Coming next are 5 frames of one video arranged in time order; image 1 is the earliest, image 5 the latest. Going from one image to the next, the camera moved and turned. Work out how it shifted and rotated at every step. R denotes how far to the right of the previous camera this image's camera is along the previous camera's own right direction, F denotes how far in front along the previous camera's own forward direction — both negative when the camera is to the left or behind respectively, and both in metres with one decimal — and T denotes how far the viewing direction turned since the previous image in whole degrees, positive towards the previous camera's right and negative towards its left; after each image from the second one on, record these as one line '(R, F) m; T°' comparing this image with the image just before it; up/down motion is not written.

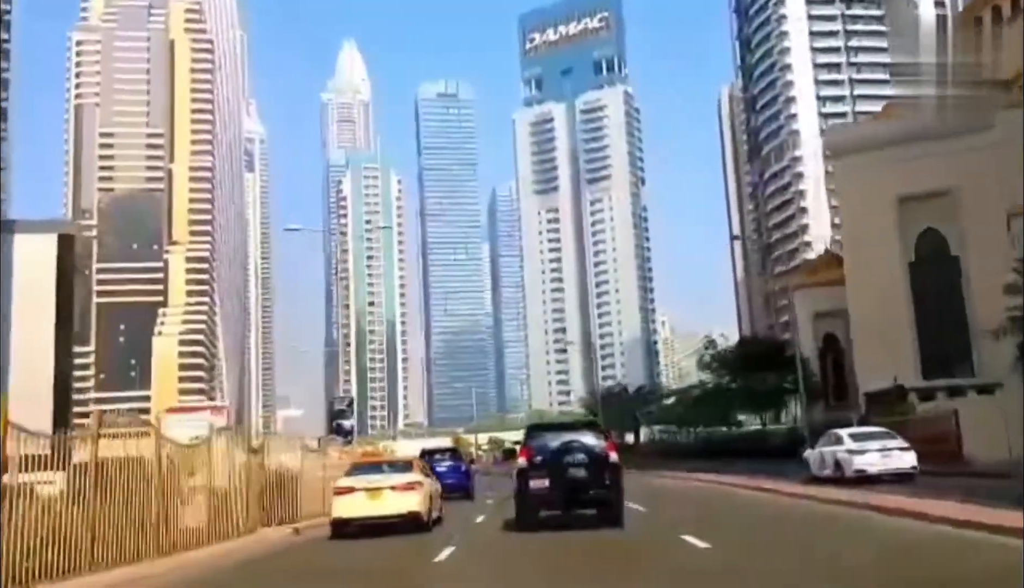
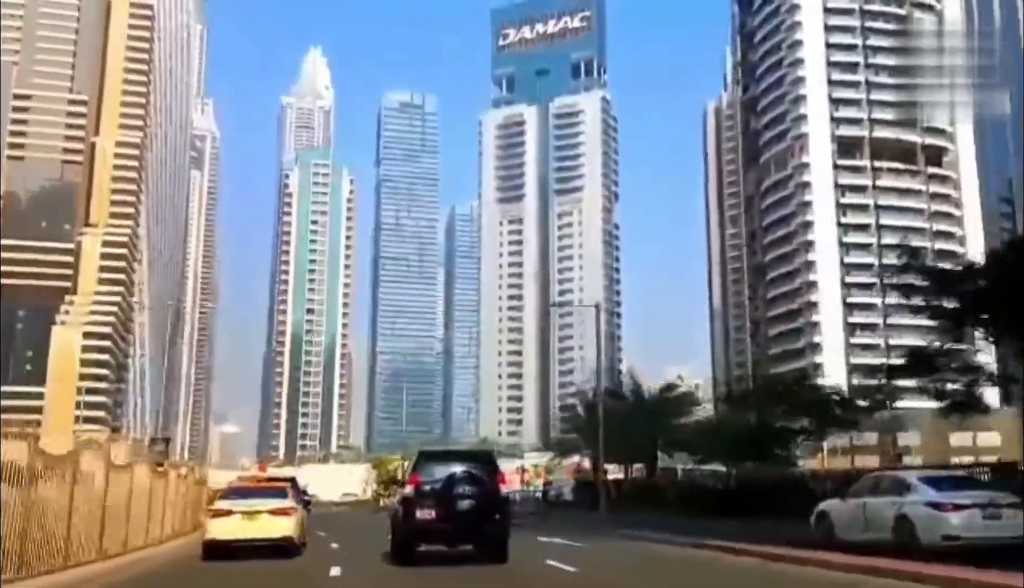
(0.0, +1.6) m; +2°
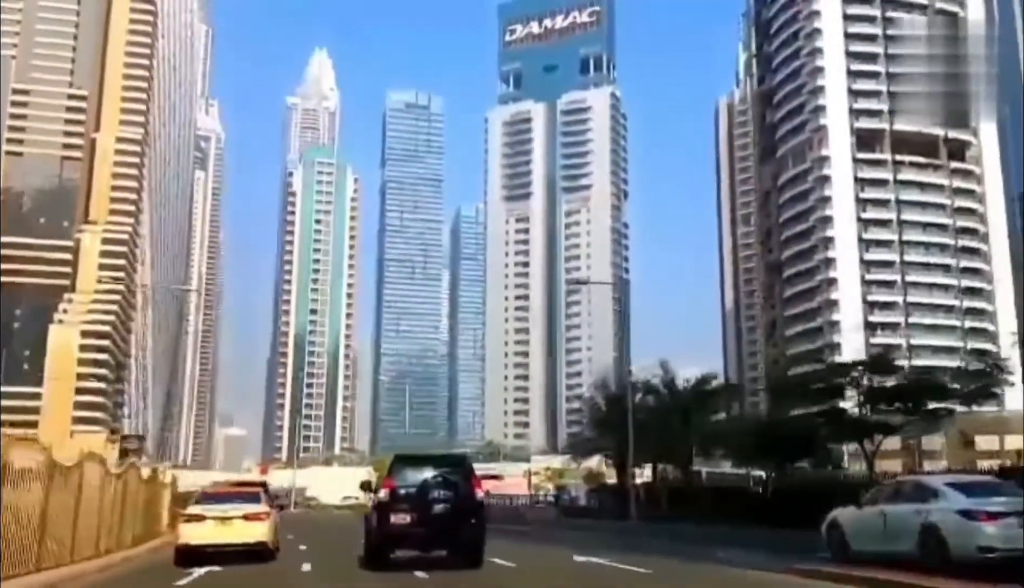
(0.0, +0.3) m; 0°
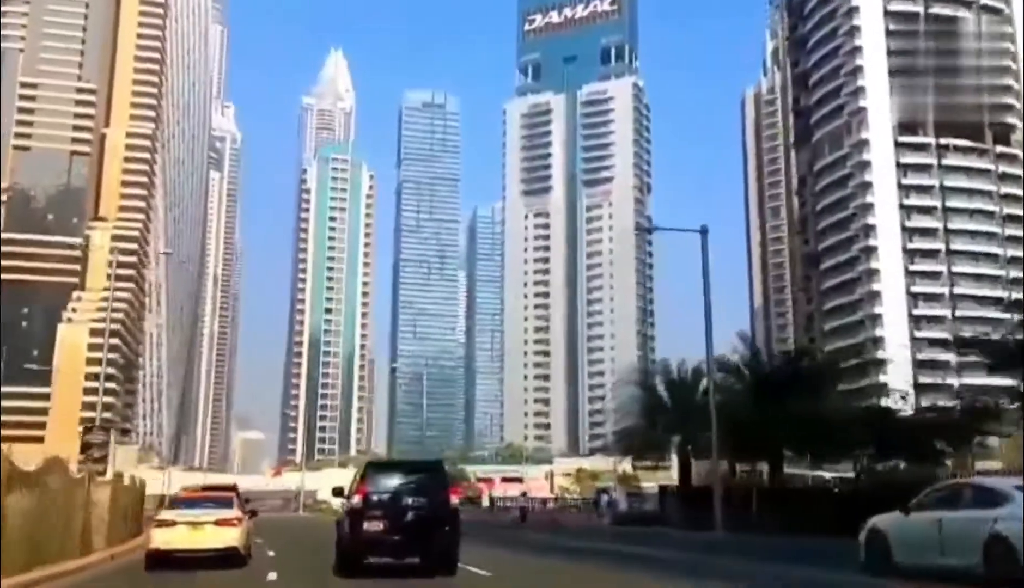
(-0.1, +0.4) m; -1°
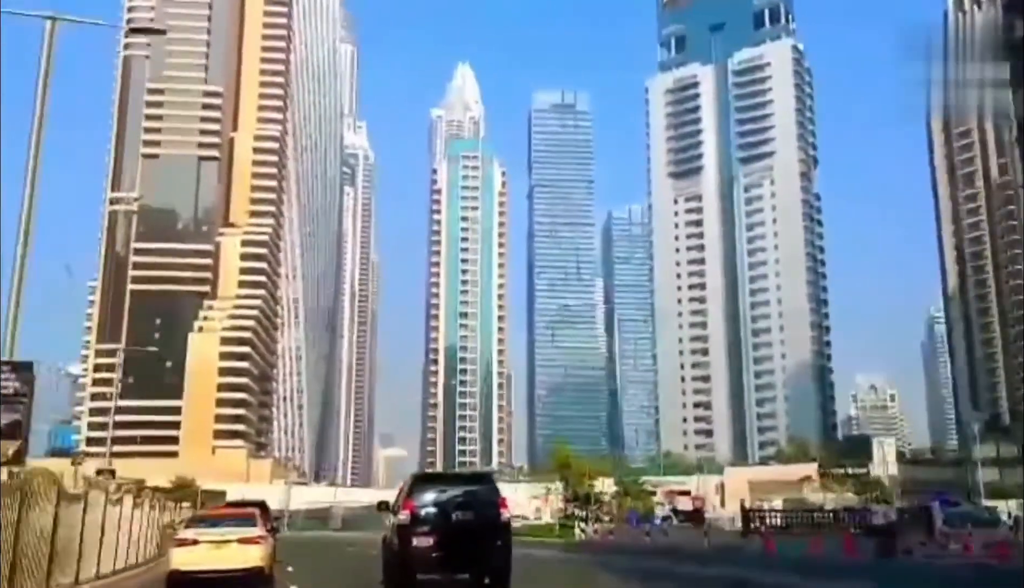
(-0.3, +1.1) m; -7°
